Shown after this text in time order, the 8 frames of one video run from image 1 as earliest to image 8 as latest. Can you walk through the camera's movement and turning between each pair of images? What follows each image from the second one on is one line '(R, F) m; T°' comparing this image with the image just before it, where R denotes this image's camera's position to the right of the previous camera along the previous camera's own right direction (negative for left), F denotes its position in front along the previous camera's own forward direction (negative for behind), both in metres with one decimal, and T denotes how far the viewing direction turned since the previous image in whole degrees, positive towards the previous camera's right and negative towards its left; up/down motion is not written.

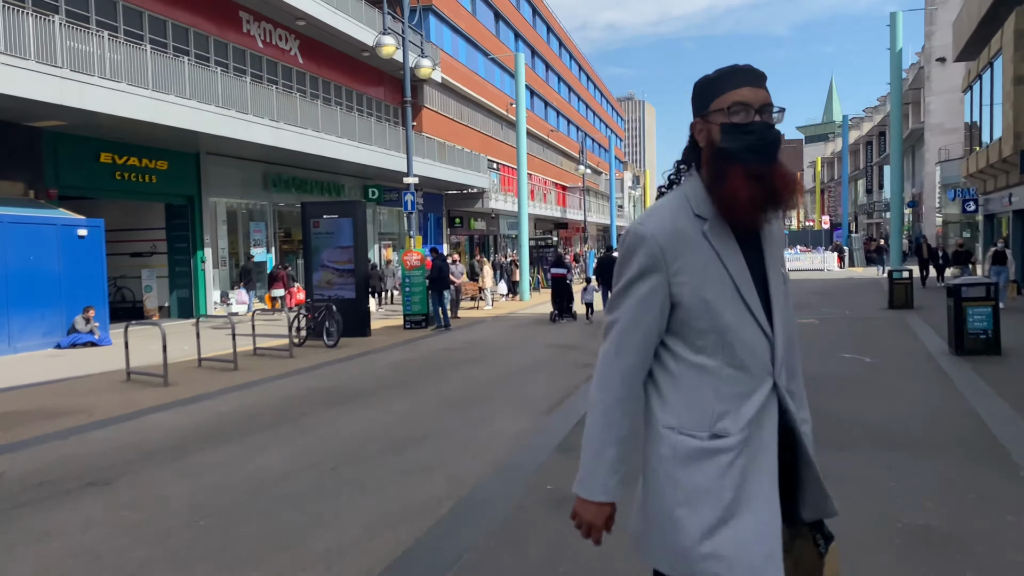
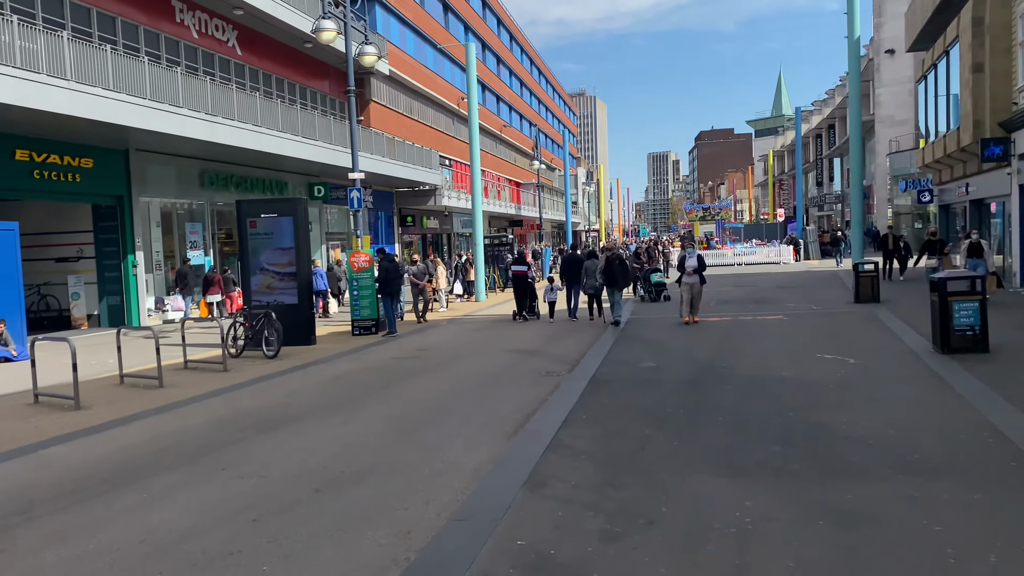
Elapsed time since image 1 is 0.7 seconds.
(0.0, +0.9) m; +3°
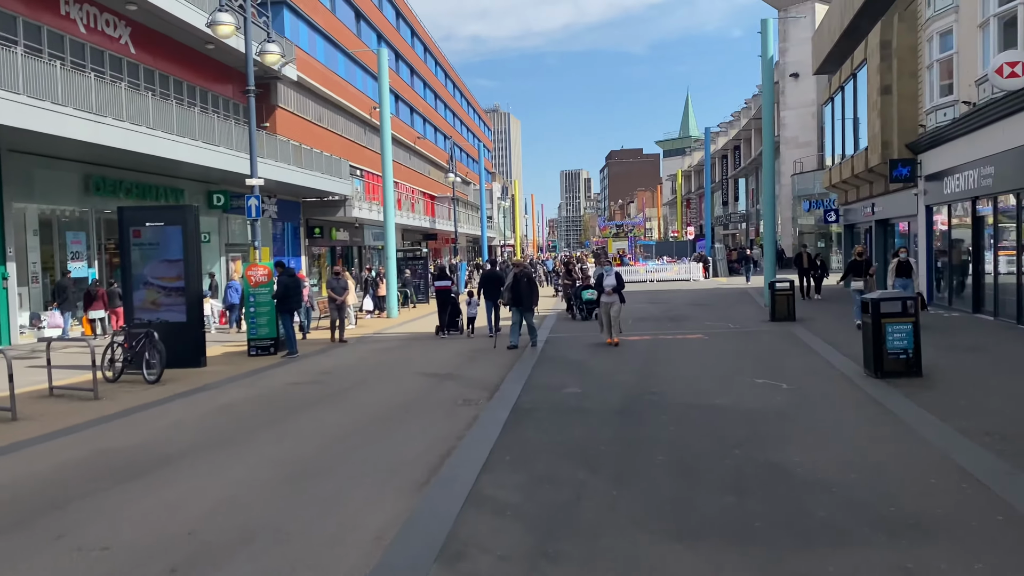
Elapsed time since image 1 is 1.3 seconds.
(0.0, +0.8) m; +6°
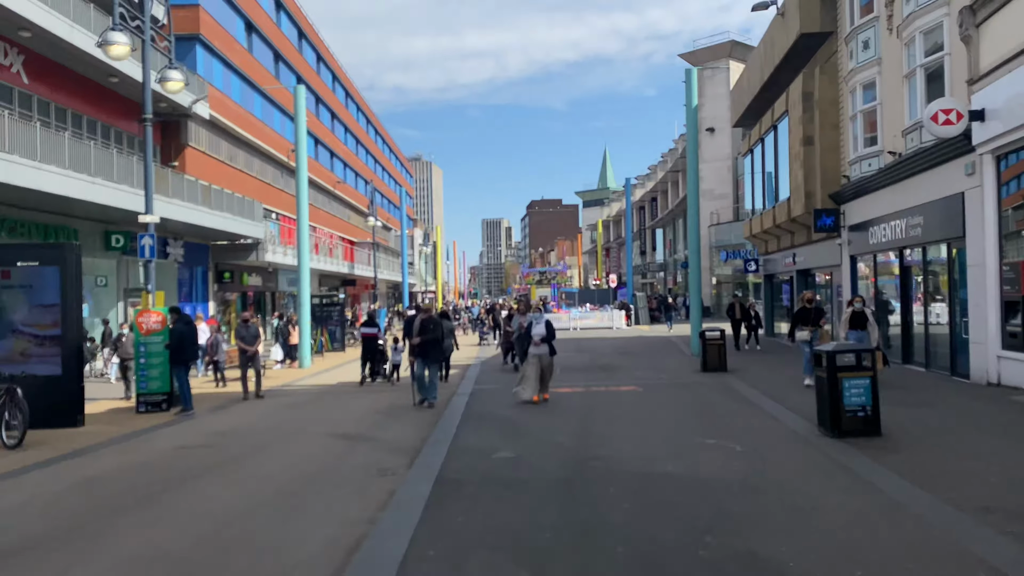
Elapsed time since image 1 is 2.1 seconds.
(0.0, +1.0) m; +6°
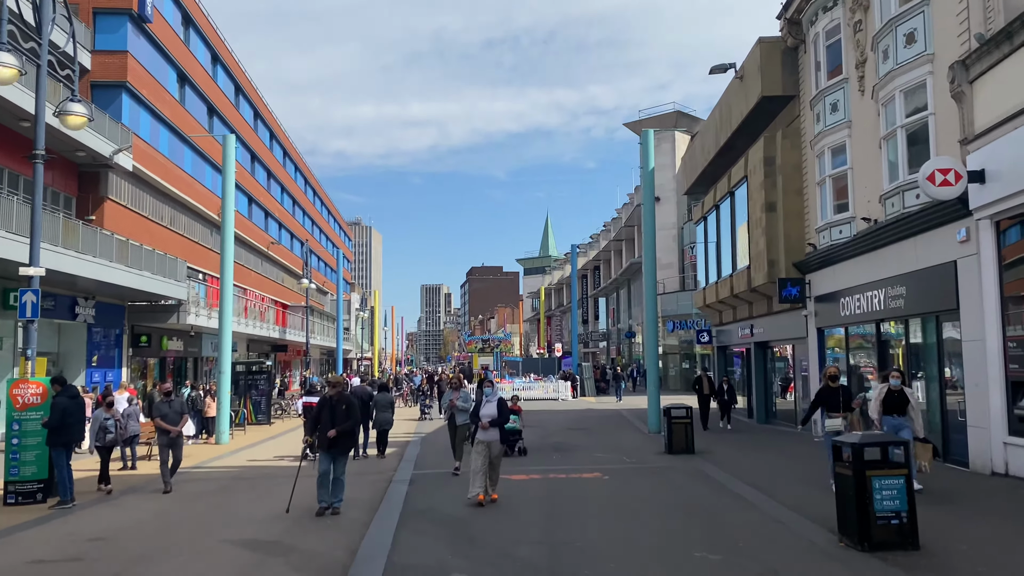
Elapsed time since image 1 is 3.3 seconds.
(-0.2, +1.6) m; +4°
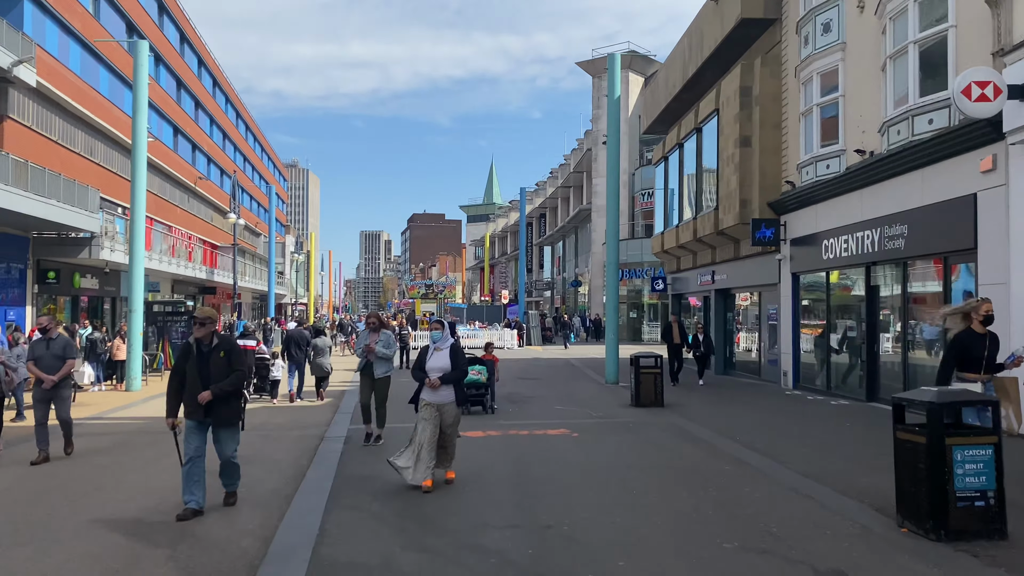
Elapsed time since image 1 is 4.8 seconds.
(-0.2, +1.8) m; +4°
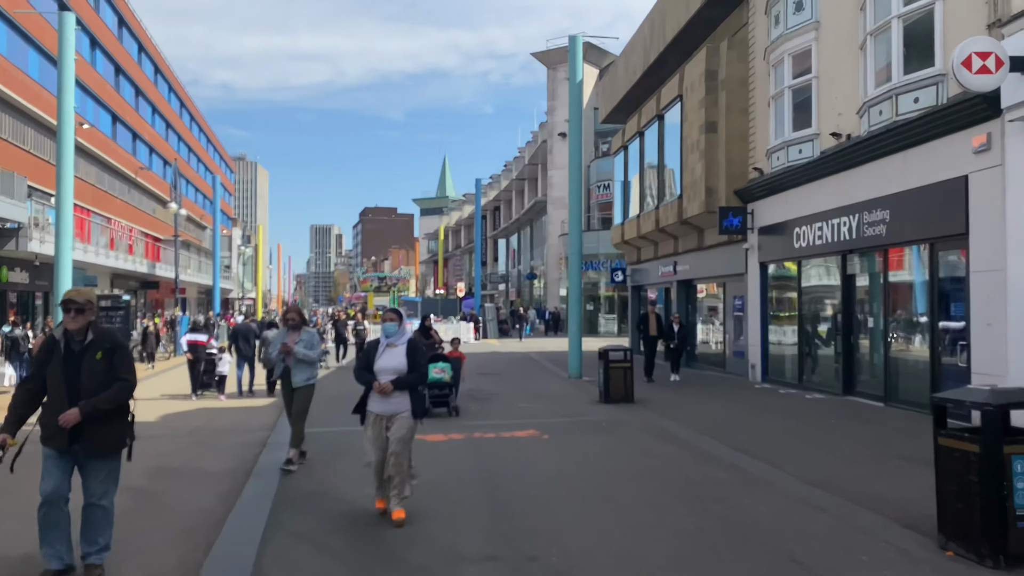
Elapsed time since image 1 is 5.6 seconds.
(-0.1, +0.9) m; +3°
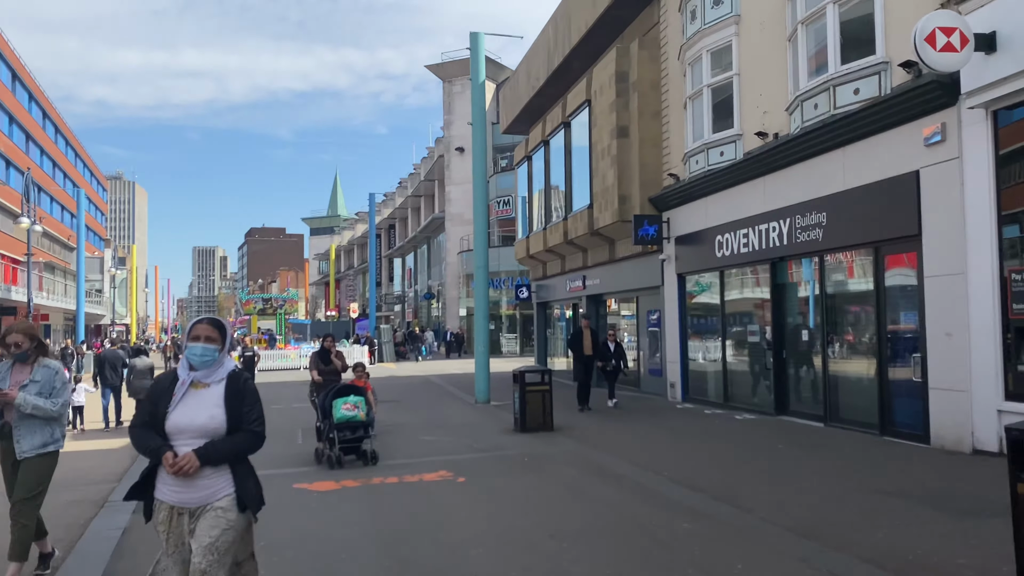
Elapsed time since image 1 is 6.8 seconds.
(-0.1, +1.5) m; +7°
